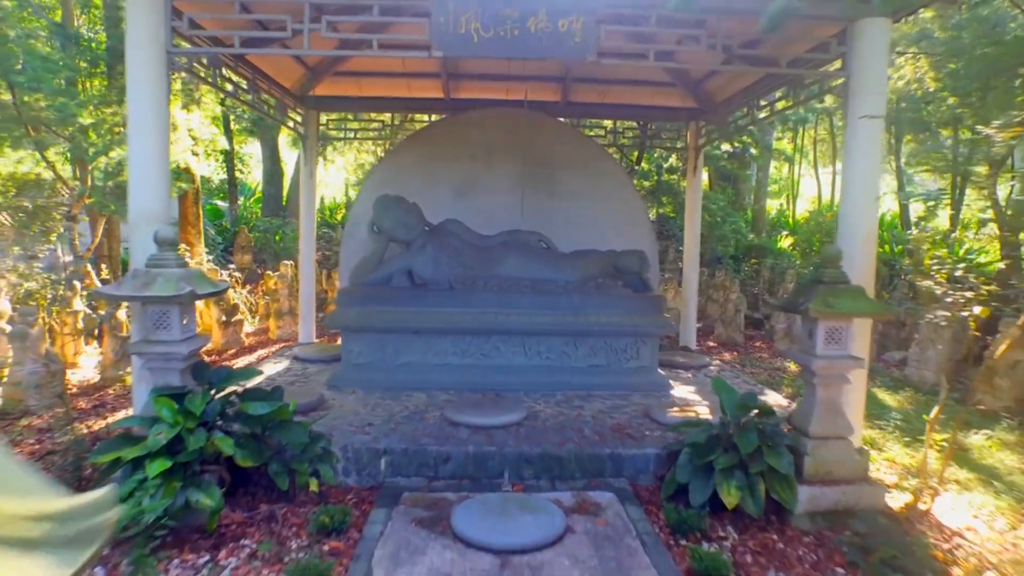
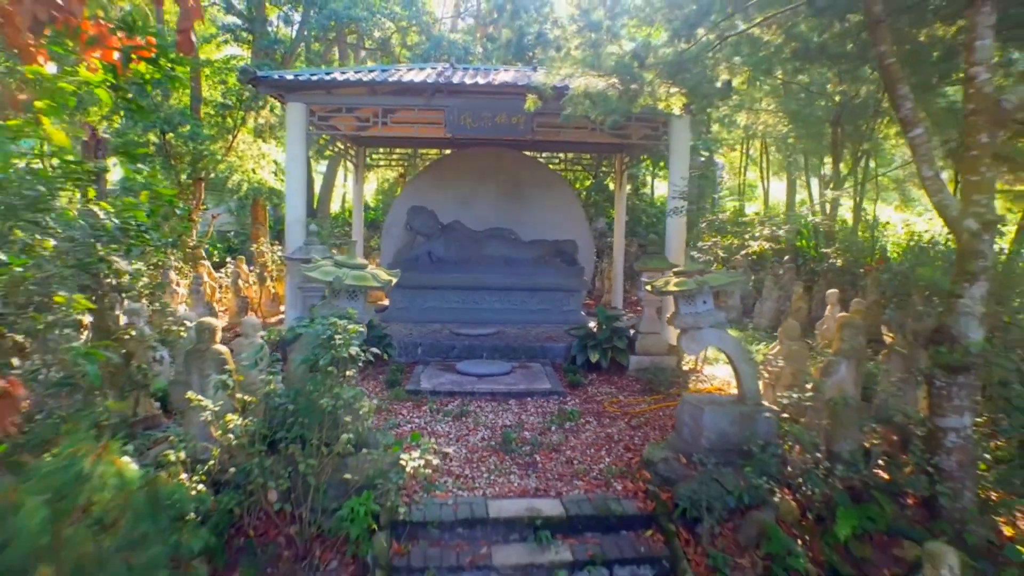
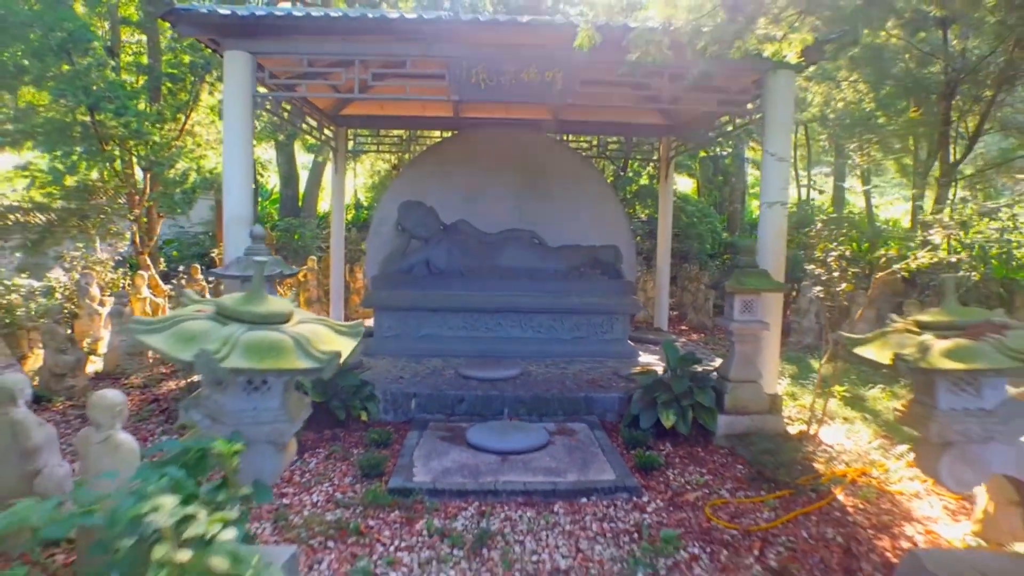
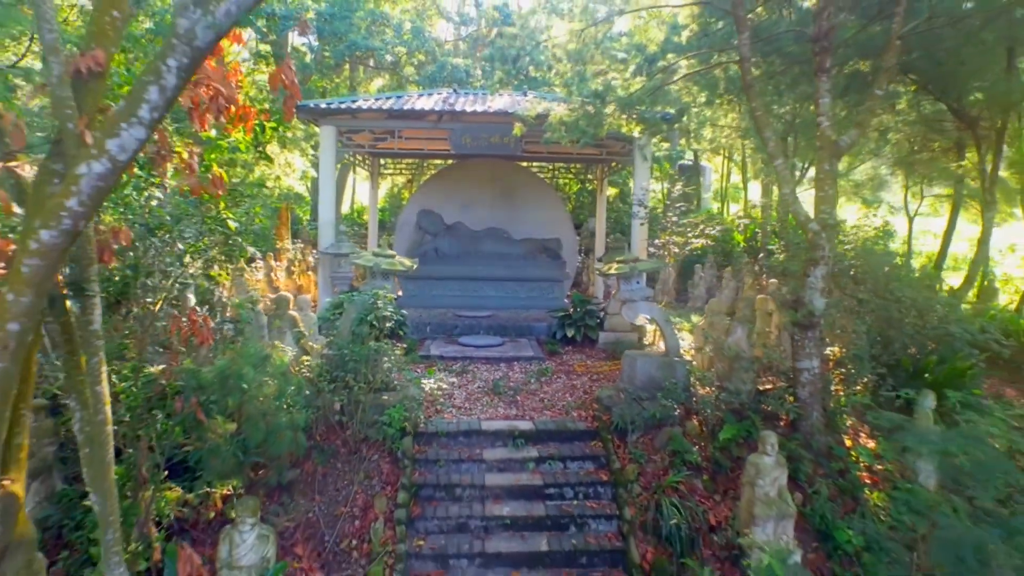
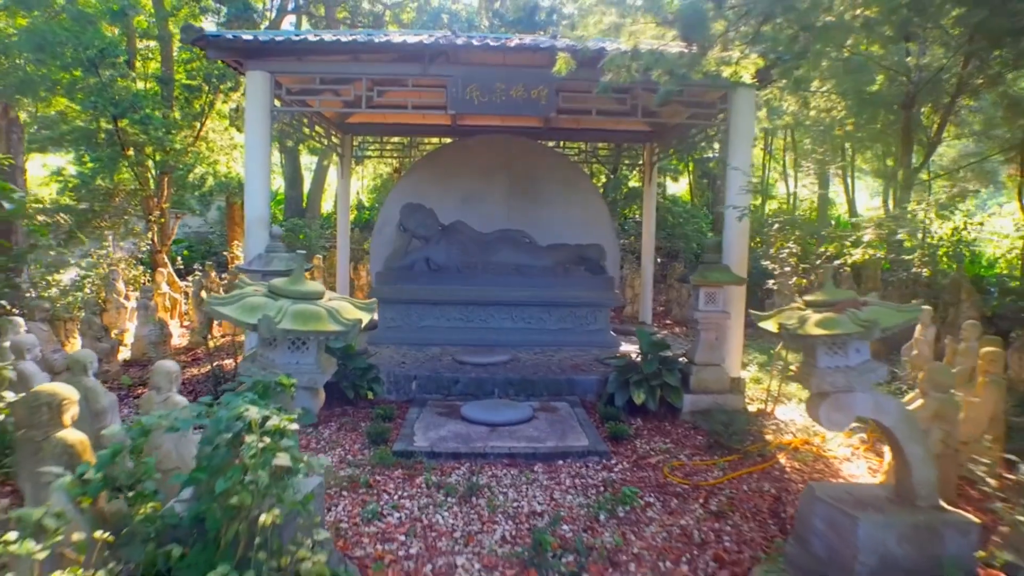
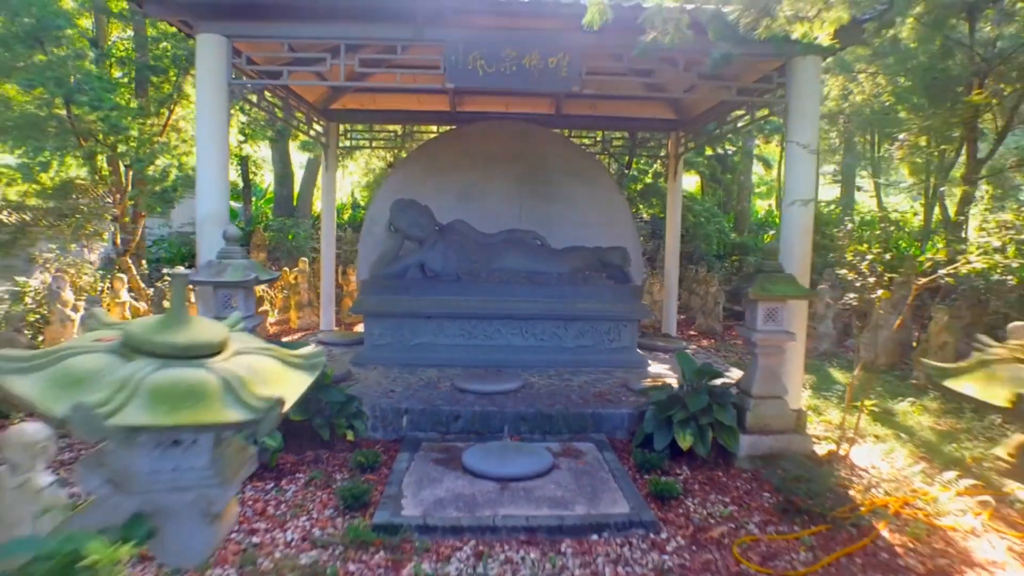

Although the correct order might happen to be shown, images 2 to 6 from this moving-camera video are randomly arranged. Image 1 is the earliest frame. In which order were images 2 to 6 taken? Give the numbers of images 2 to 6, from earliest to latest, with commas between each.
6, 3, 5, 2, 4
